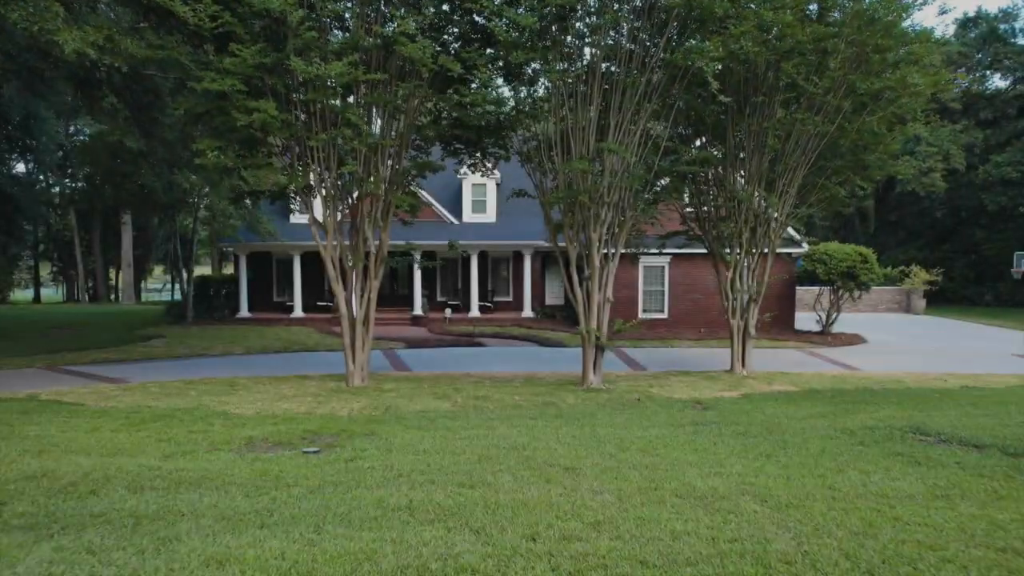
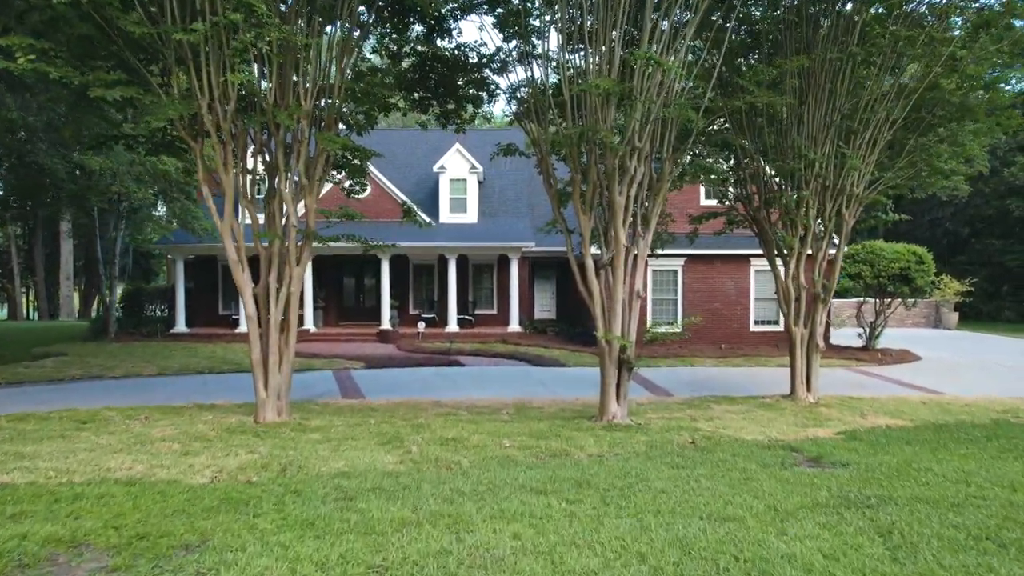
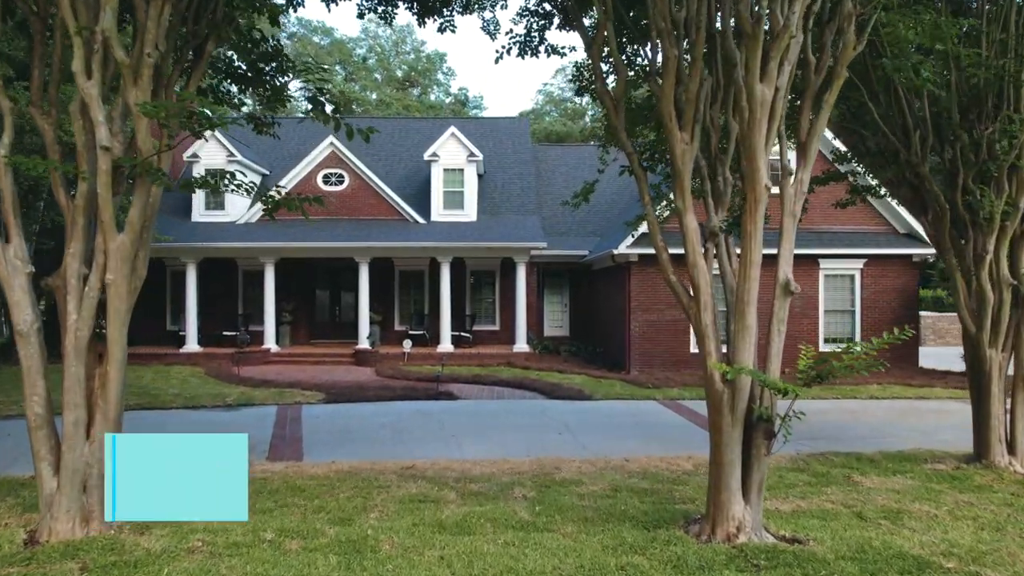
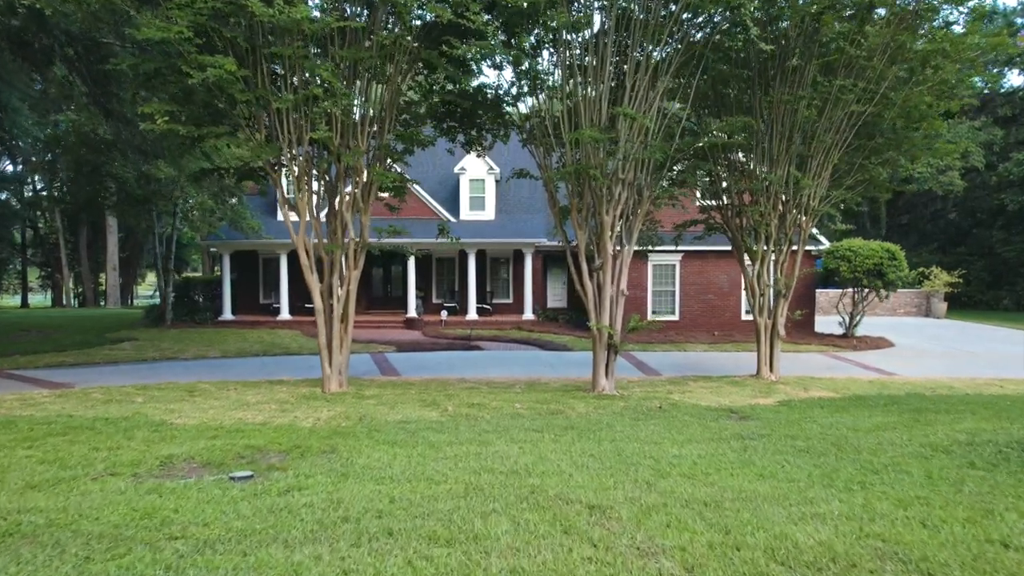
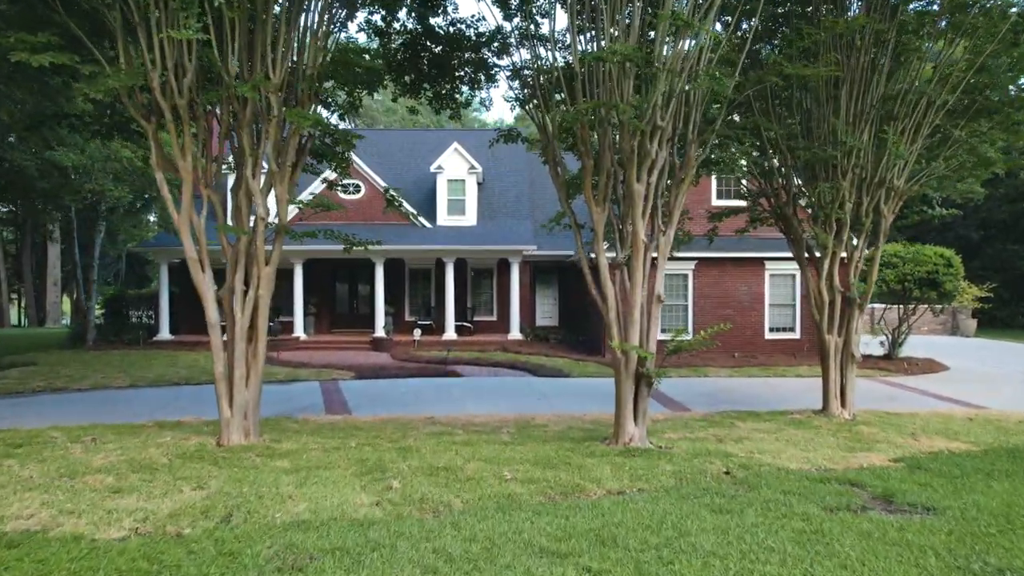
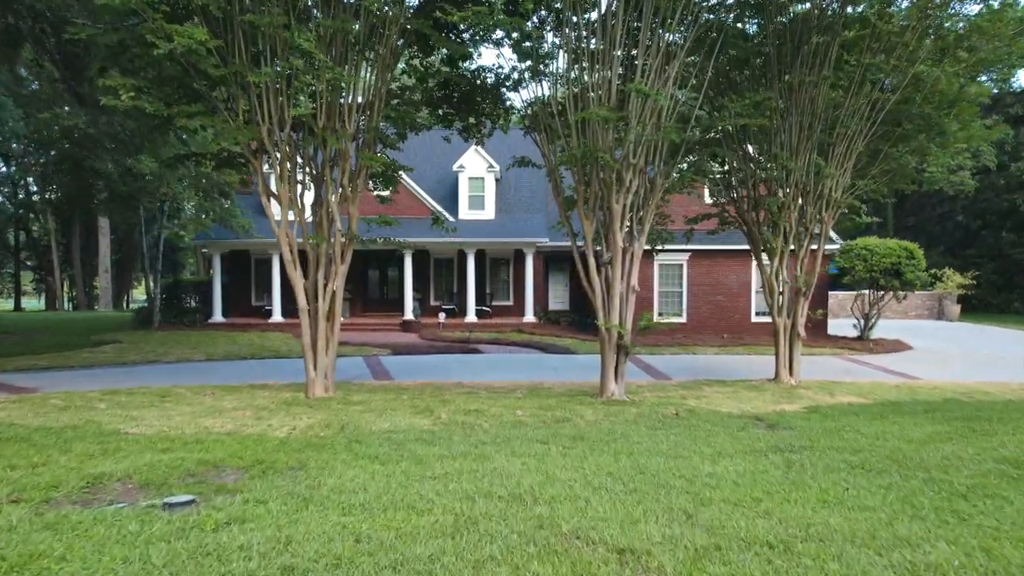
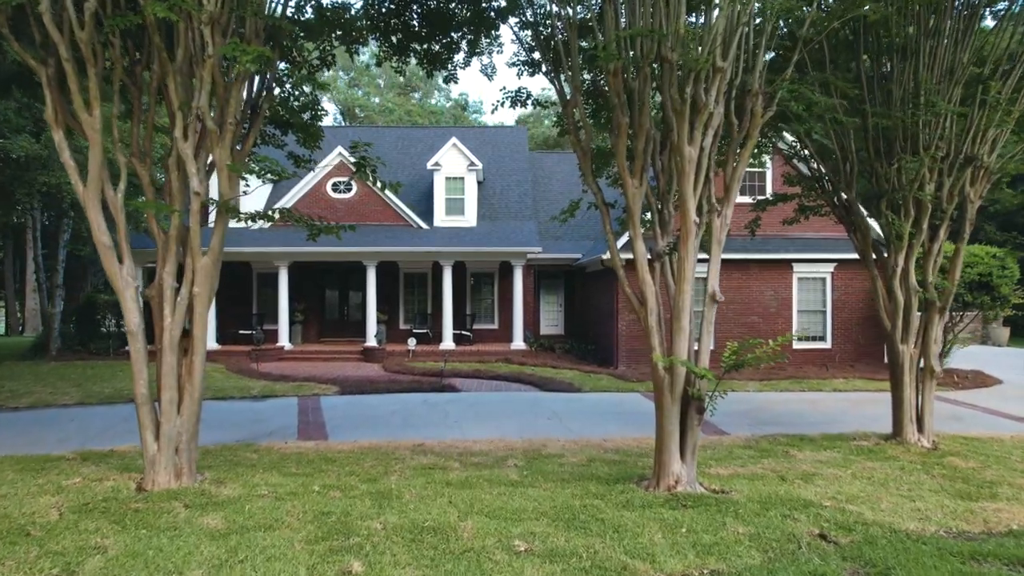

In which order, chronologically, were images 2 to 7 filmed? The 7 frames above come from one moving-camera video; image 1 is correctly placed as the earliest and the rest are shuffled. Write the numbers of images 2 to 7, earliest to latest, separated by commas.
4, 6, 2, 5, 7, 3
